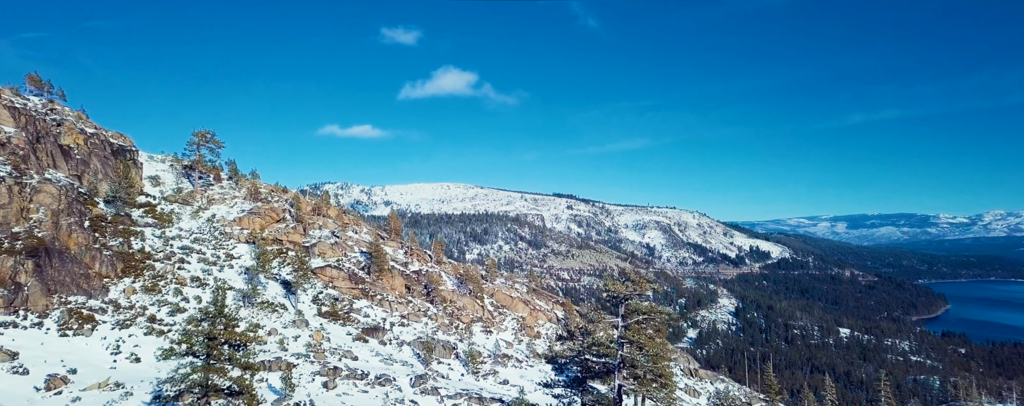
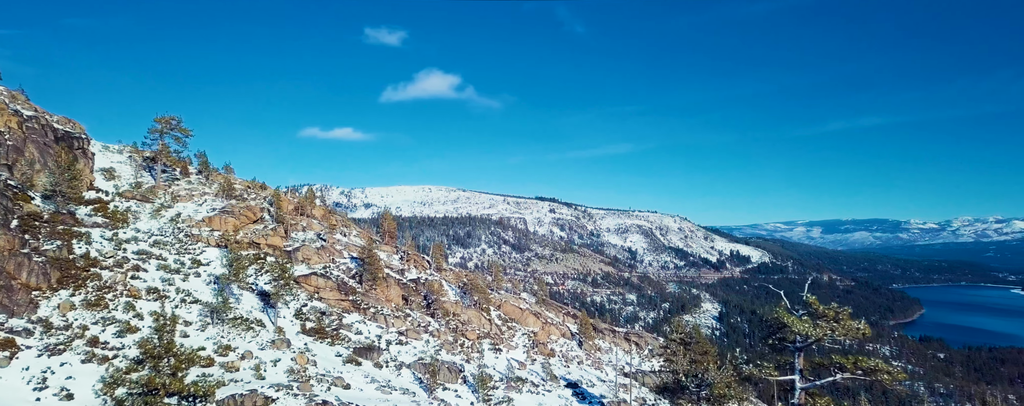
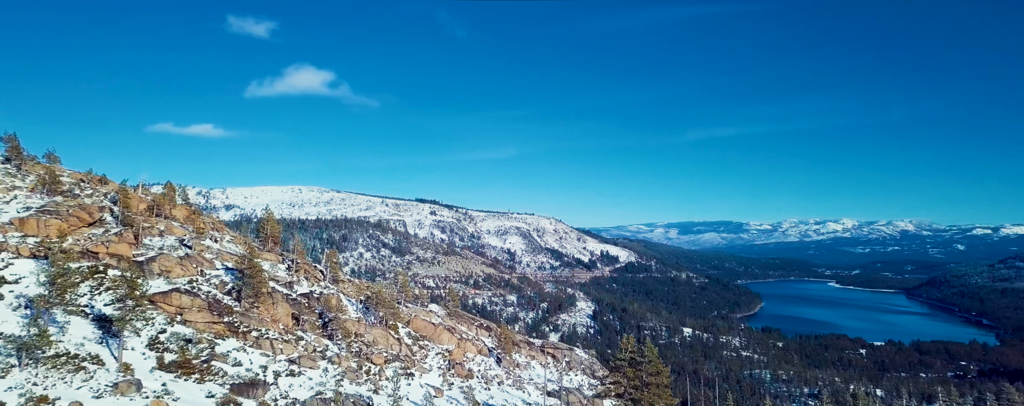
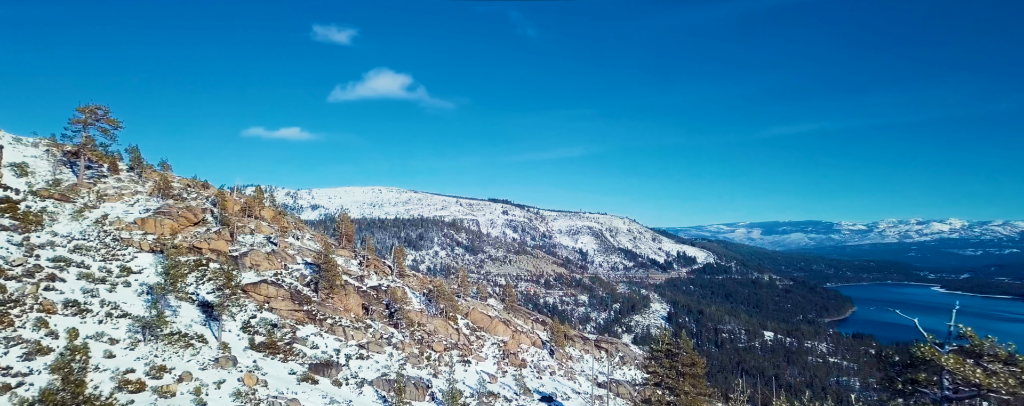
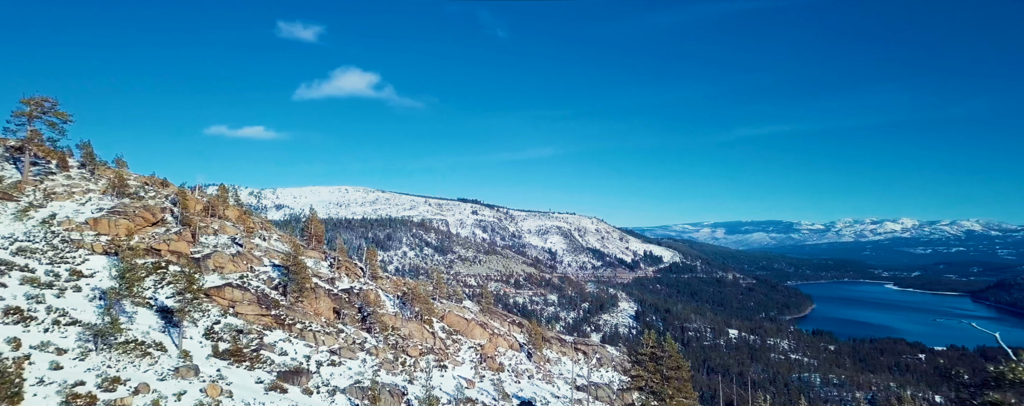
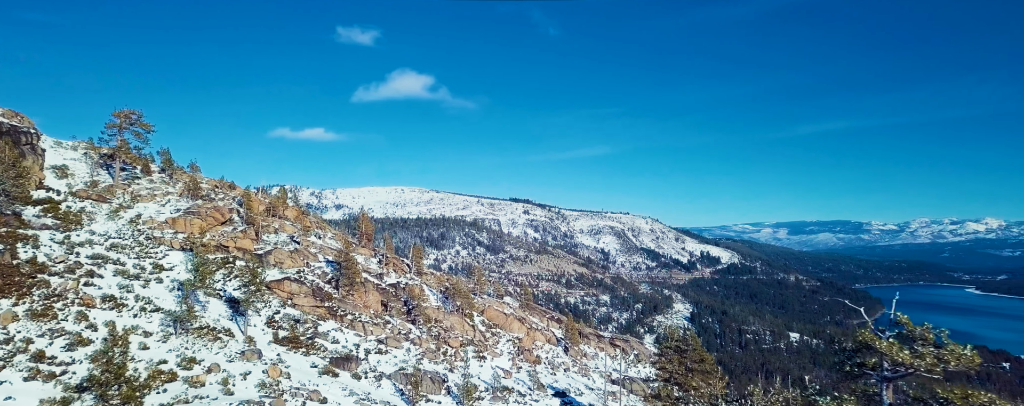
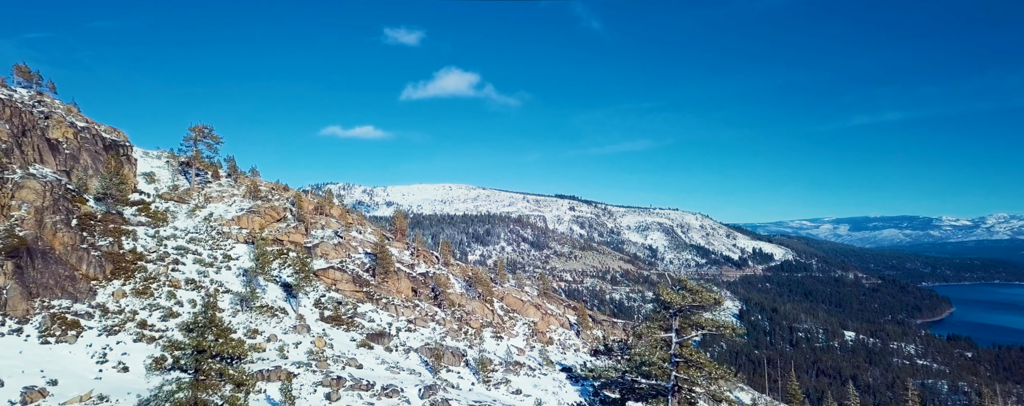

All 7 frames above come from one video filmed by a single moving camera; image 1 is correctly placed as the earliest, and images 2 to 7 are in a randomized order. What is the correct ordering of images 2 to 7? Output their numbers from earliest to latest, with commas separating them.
7, 2, 6, 4, 5, 3
